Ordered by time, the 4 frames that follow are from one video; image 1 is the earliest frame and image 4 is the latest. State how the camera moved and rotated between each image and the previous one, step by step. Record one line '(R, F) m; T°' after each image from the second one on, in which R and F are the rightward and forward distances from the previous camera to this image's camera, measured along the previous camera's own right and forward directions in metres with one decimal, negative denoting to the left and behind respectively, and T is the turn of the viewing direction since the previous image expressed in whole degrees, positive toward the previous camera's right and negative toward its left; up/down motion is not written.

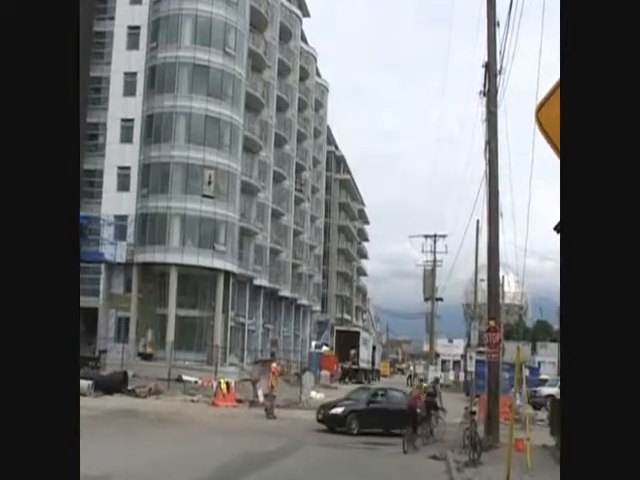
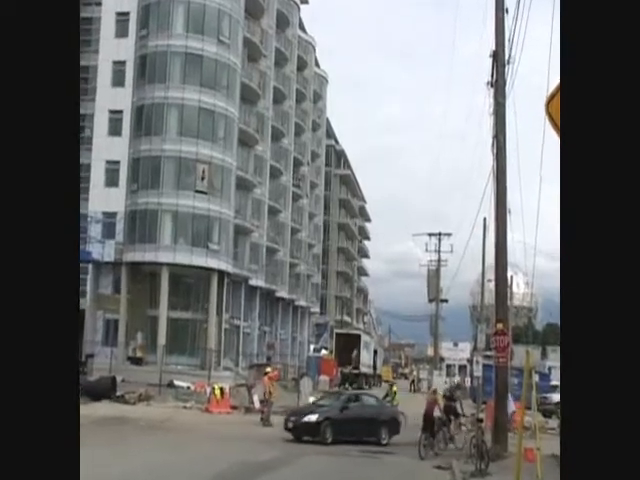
(0.0, +0.5) m; 0°
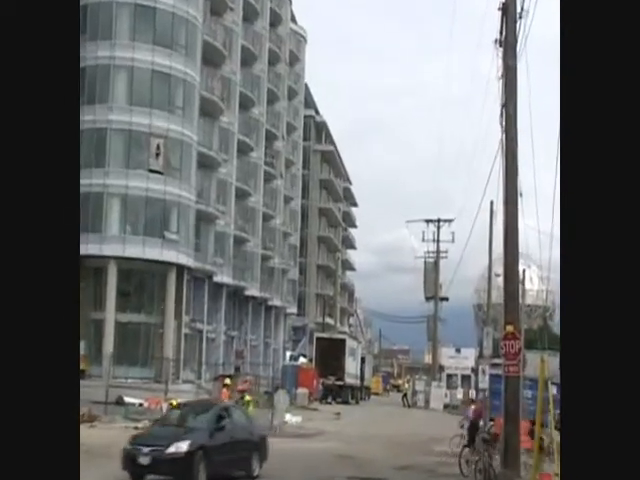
(0.0, +1.4) m; +1°
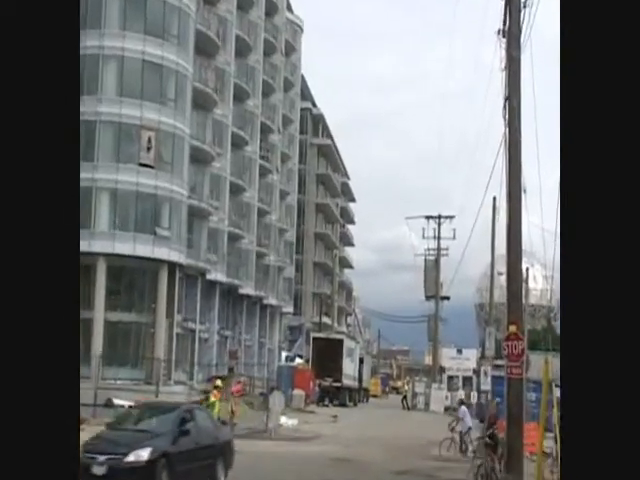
(0.0, +0.3) m; 0°
